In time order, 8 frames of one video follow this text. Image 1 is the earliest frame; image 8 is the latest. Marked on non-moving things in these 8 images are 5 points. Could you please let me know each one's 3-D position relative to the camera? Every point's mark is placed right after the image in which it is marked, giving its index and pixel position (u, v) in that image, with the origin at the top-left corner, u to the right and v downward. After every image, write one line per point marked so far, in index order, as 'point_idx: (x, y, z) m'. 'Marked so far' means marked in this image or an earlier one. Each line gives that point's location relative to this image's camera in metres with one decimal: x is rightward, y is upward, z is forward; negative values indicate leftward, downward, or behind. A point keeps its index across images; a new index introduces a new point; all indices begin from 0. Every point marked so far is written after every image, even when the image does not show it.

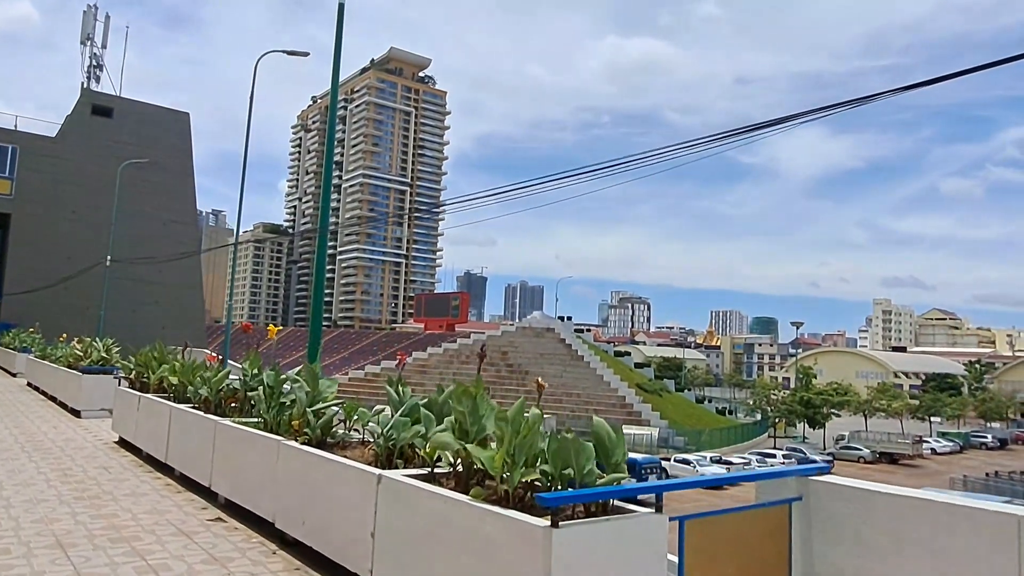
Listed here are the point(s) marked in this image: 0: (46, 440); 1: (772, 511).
0: (-4.9, -1.7, +7.4) m
1: (+1.0, -0.9, +2.8) m
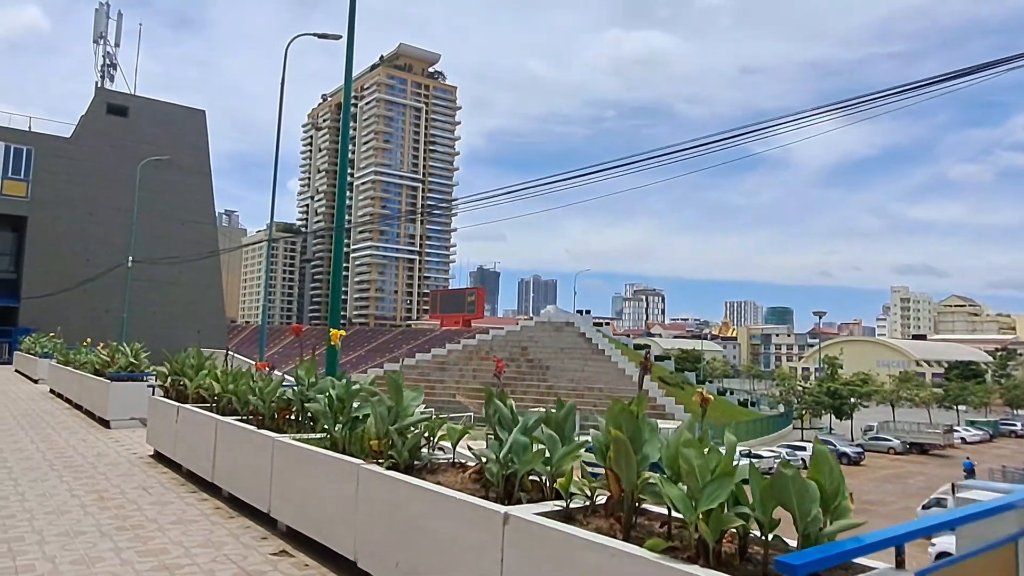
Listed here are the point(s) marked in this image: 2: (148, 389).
0: (-4.3, -1.7, +7.0) m
1: (+1.6, -0.8, +2.2) m
2: (-4.7, -1.4, +9.3) m
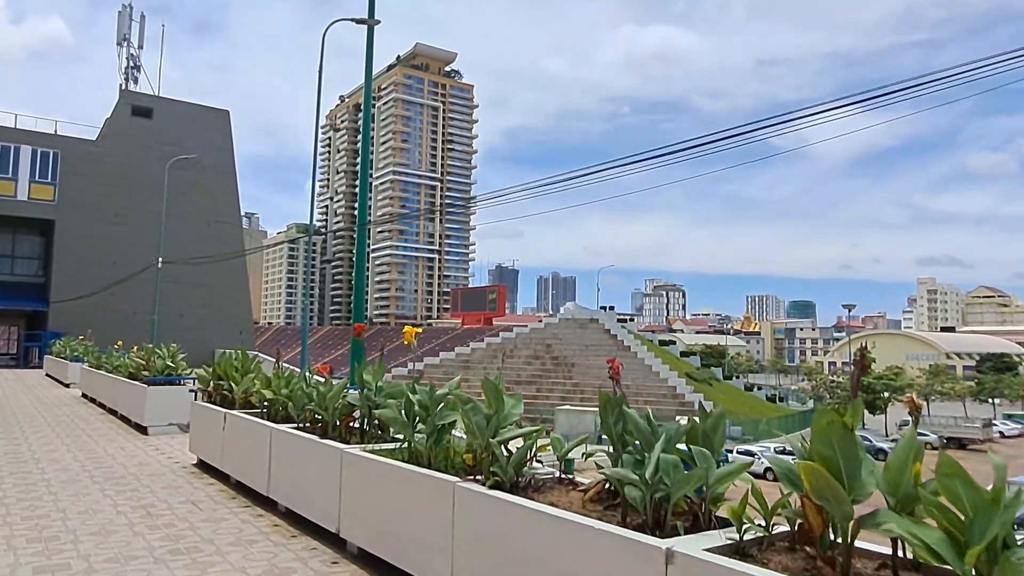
0: (-3.7, -1.7, +6.6) m
1: (+2.0, -0.8, +1.8) m
2: (-4.1, -1.4, +9.0) m
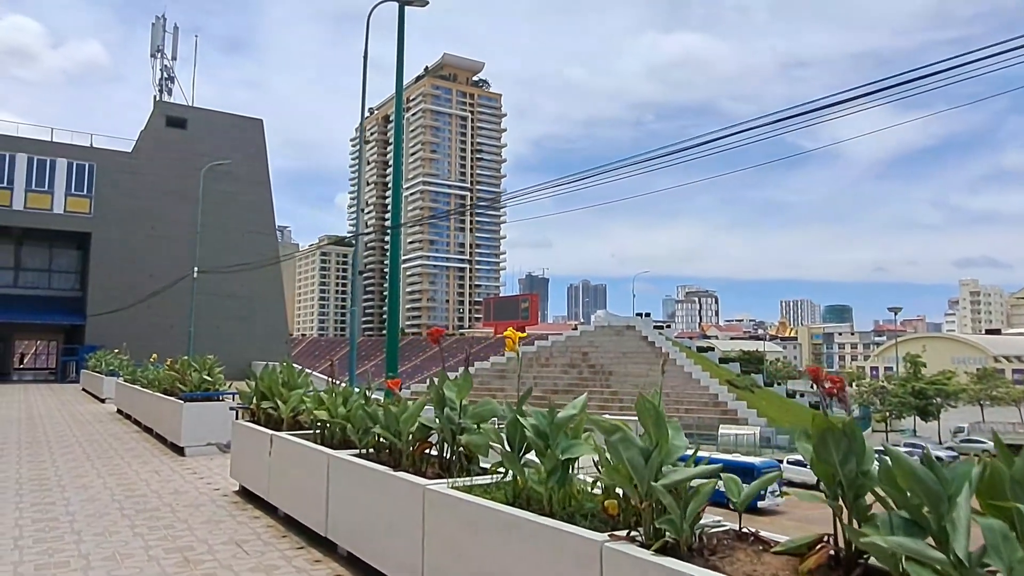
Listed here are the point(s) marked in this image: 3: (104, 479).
0: (-3.1, -1.8, +6.1) m
1: (+2.4, -0.7, +0.9) m
2: (-3.4, -1.5, +8.4) m
3: (-4.0, -1.8, +6.8) m
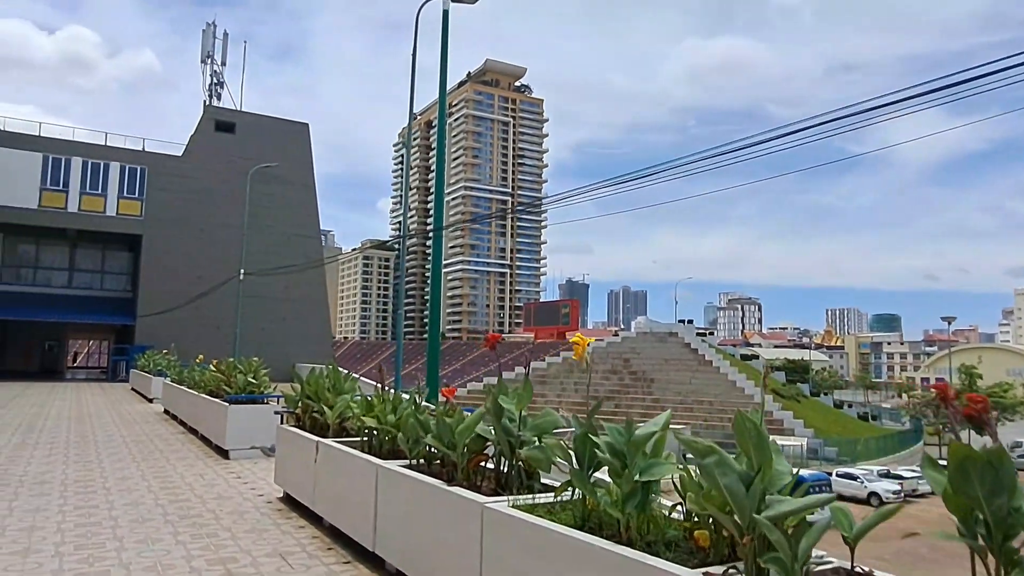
0: (-2.7, -1.8, +6.0) m
1: (+2.5, -0.7, +0.6) m
2: (-2.8, -1.5, +8.4) m
3: (-3.5, -1.9, +6.7) m
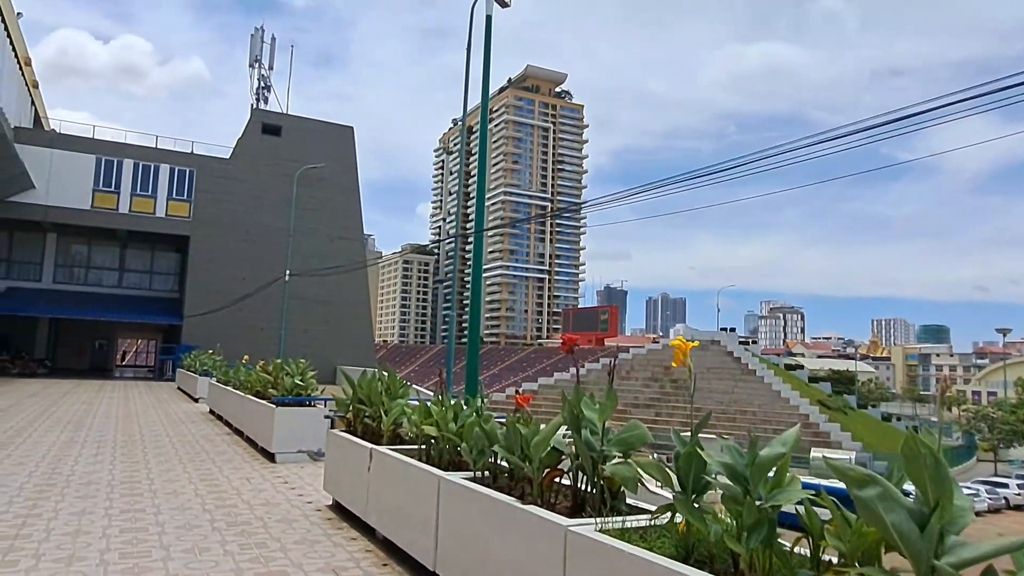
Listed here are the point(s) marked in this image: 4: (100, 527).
0: (-2.3, -1.8, +5.9) m
1: (+2.7, -0.7, +0.2) m
2: (-2.3, -1.5, +8.2) m
3: (-3.0, -1.8, +6.6) m
4: (-3.1, -1.7, +5.2) m
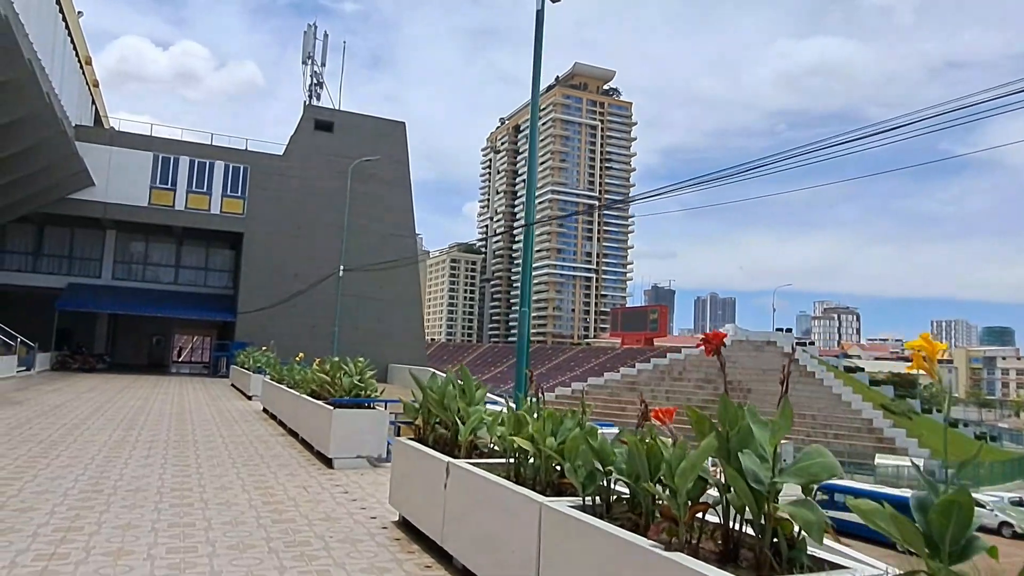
0: (-1.7, -1.7, +5.4) m
1: (+2.9, -0.7, -0.5) m
2: (-1.5, -1.4, +7.8) m
3: (-2.4, -1.8, +6.3) m
4: (-2.5, -1.7, +4.9) m
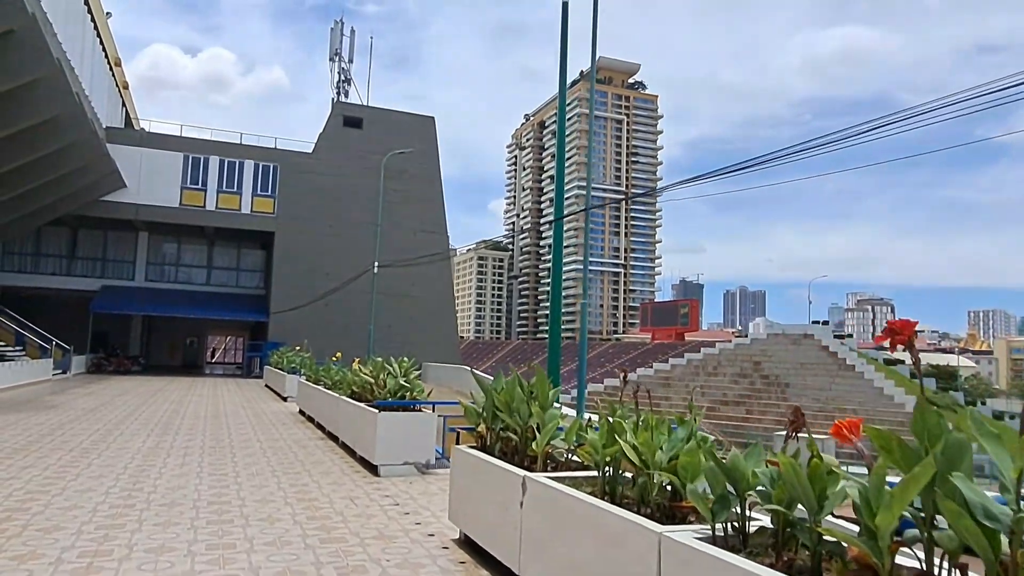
0: (-1.2, -1.7, +5.0) m
1: (+3.1, -0.6, -1.1) m
2: (-1.0, -1.4, +7.4) m
3: (-1.9, -1.7, +5.9) m
4: (-2.1, -1.6, +4.5) m
